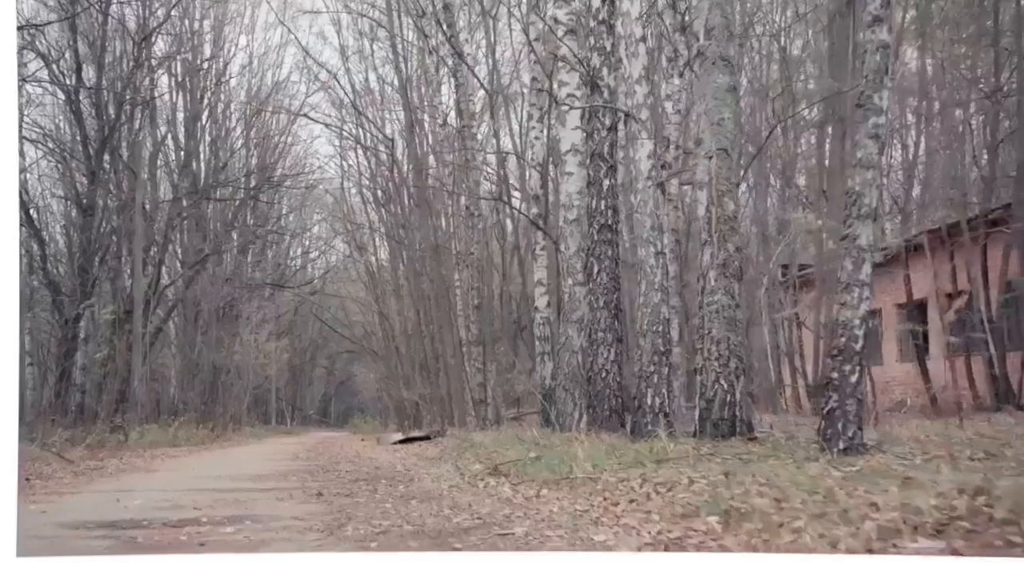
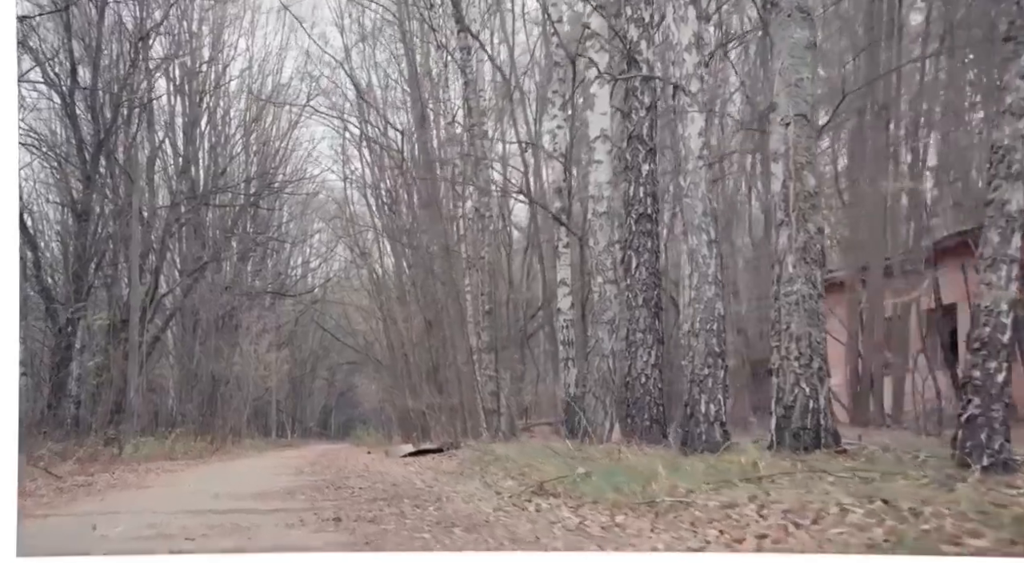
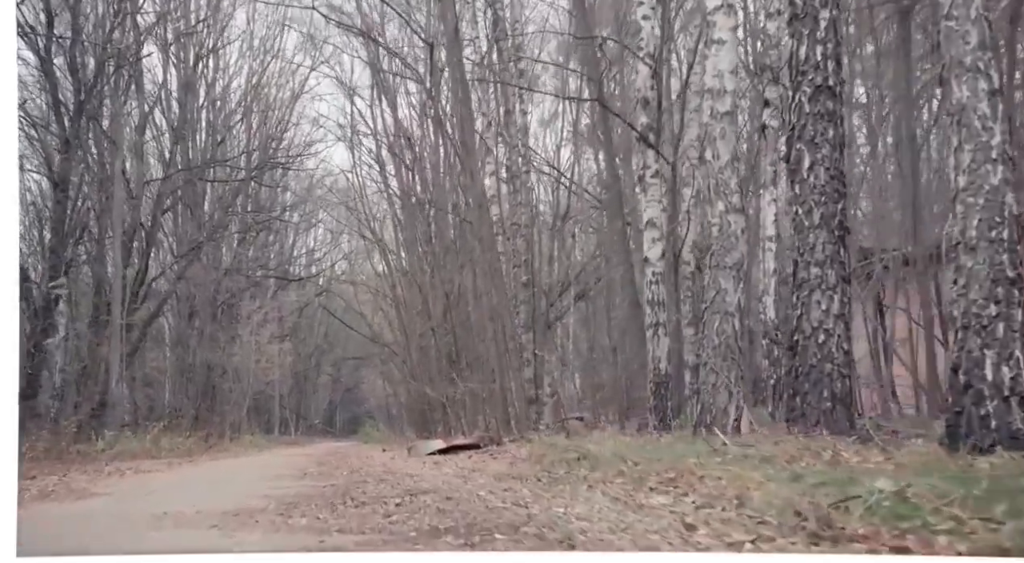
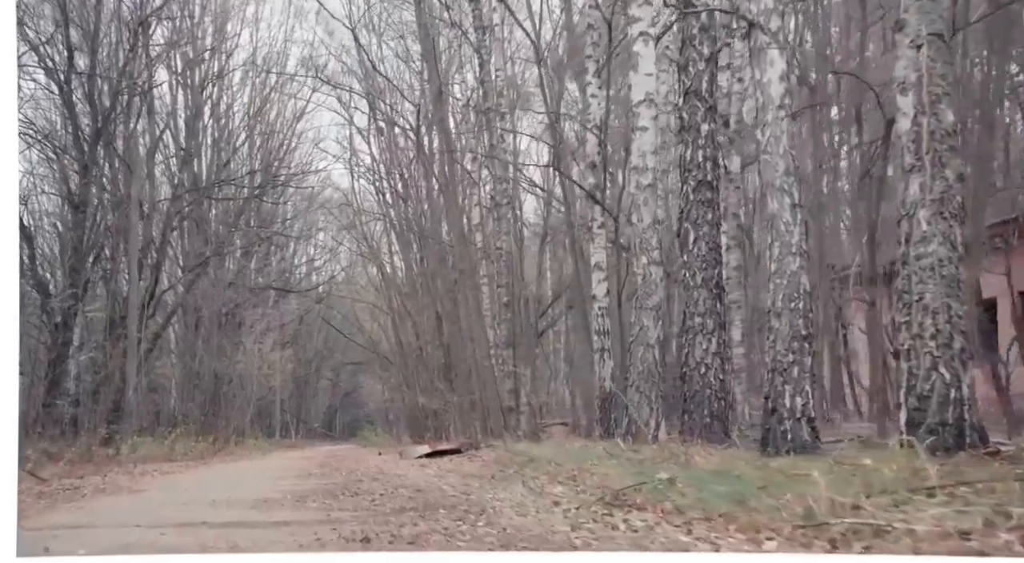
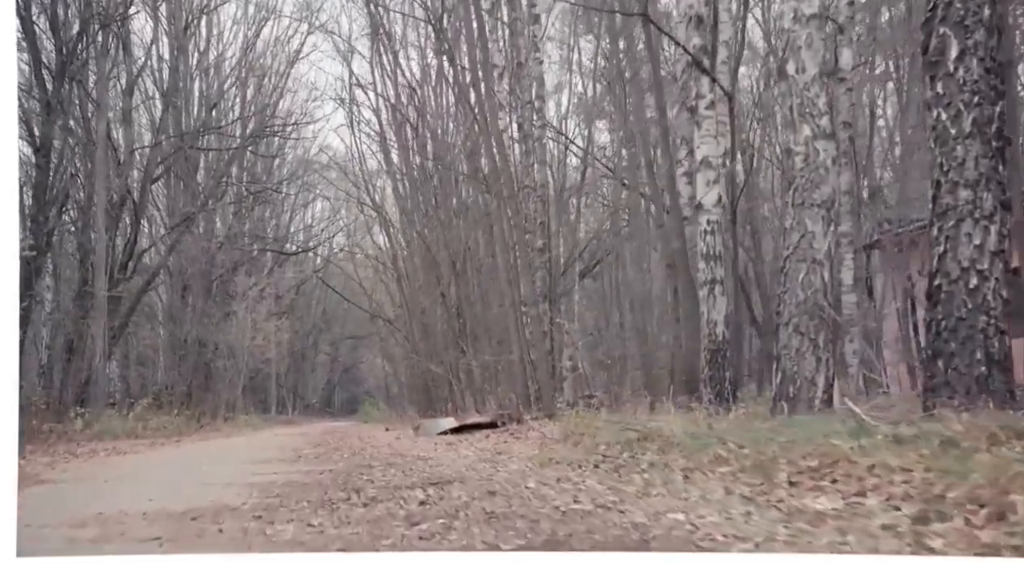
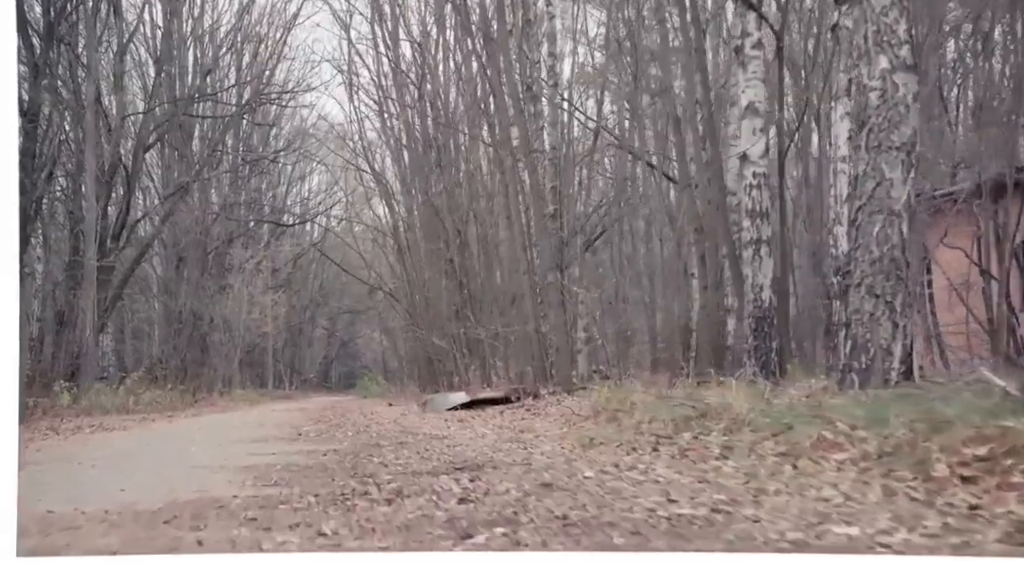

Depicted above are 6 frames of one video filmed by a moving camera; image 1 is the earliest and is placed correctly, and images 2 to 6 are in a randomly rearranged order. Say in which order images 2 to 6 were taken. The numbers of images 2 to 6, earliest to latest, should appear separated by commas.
2, 4, 3, 5, 6
